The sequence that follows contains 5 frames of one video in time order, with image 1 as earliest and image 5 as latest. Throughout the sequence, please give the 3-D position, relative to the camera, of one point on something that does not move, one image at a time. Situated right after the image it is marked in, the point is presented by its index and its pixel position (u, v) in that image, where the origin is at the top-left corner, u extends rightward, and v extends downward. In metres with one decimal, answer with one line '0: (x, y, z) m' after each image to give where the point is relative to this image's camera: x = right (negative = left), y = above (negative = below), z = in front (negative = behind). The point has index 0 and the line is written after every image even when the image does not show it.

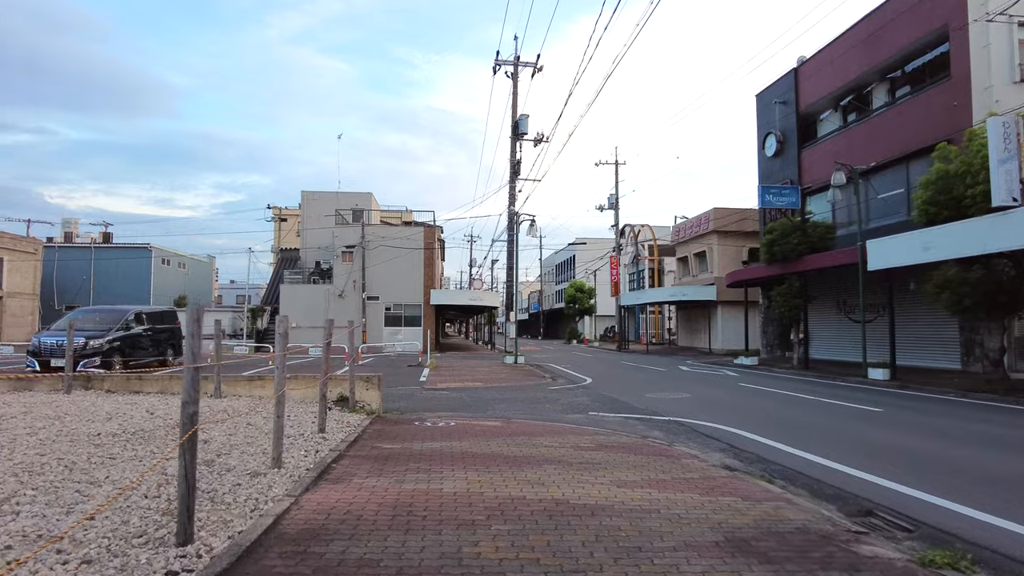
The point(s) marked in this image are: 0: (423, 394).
0: (-2.0, -2.4, +15.0) m
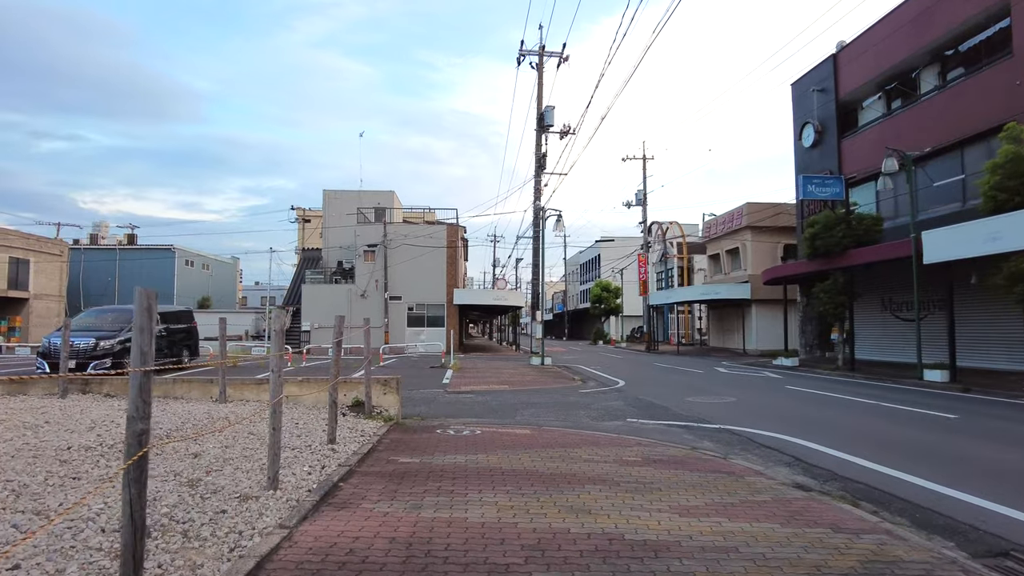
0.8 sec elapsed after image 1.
0: (-1.4, -2.3, +14.0) m
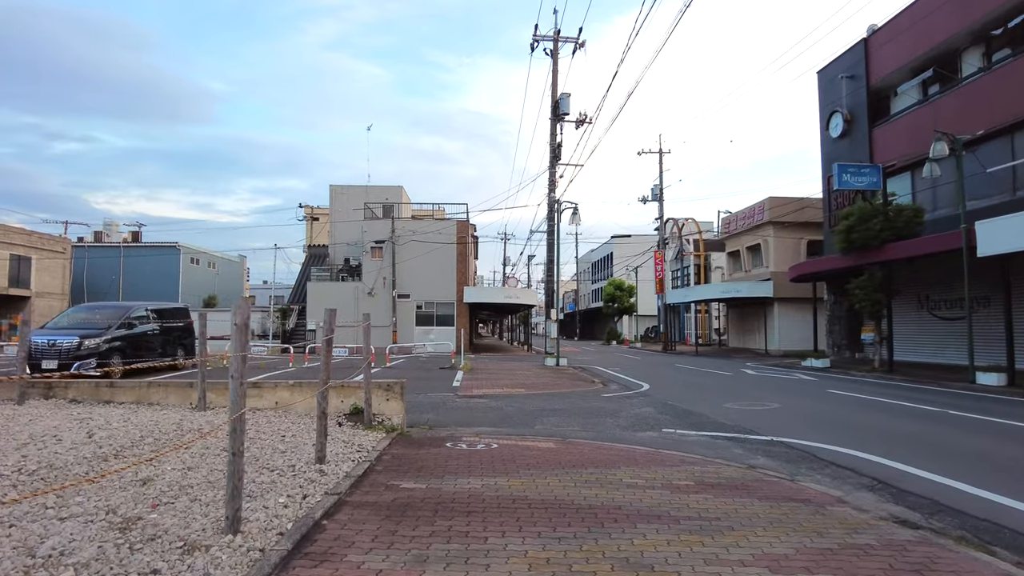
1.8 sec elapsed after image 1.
0: (-1.0, -2.2, +12.7) m
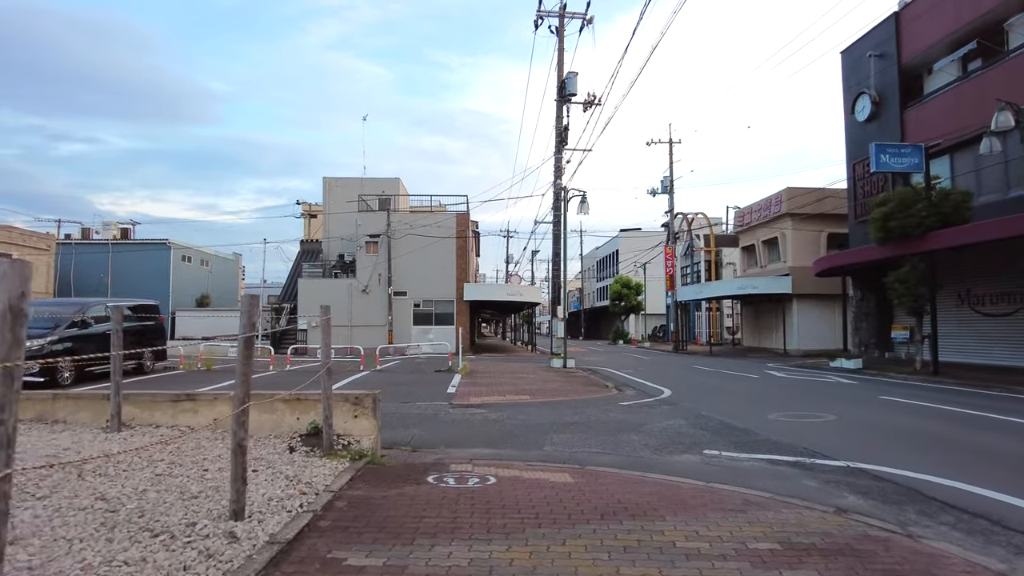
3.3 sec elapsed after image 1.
0: (-1.0, -2.0, +10.6) m
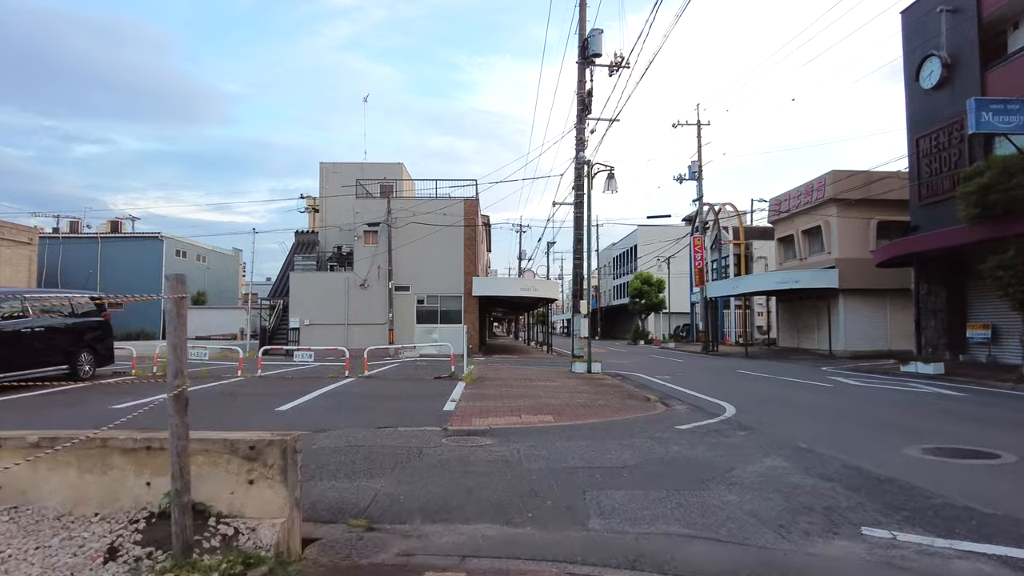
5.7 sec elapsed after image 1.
0: (-0.8, -1.8, +7.3) m
